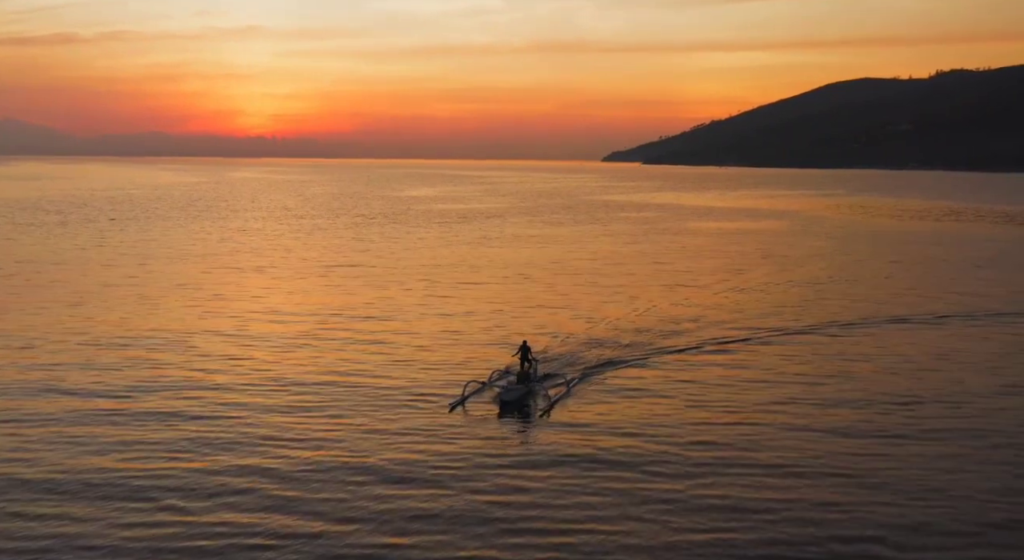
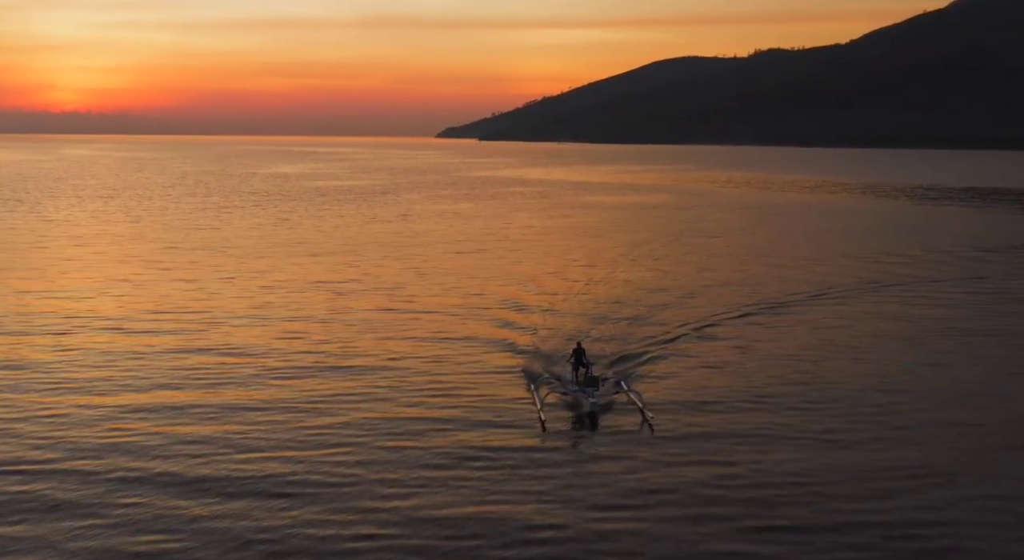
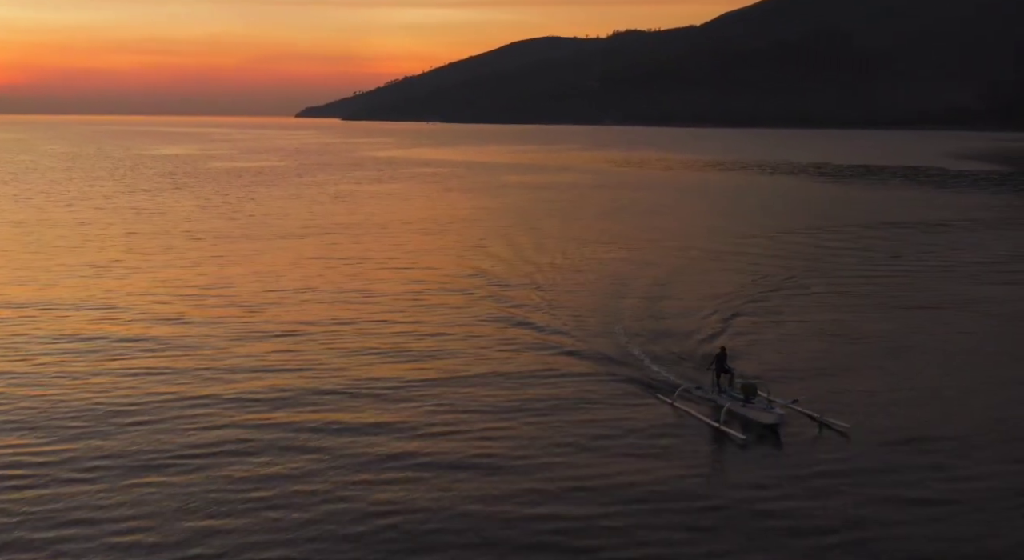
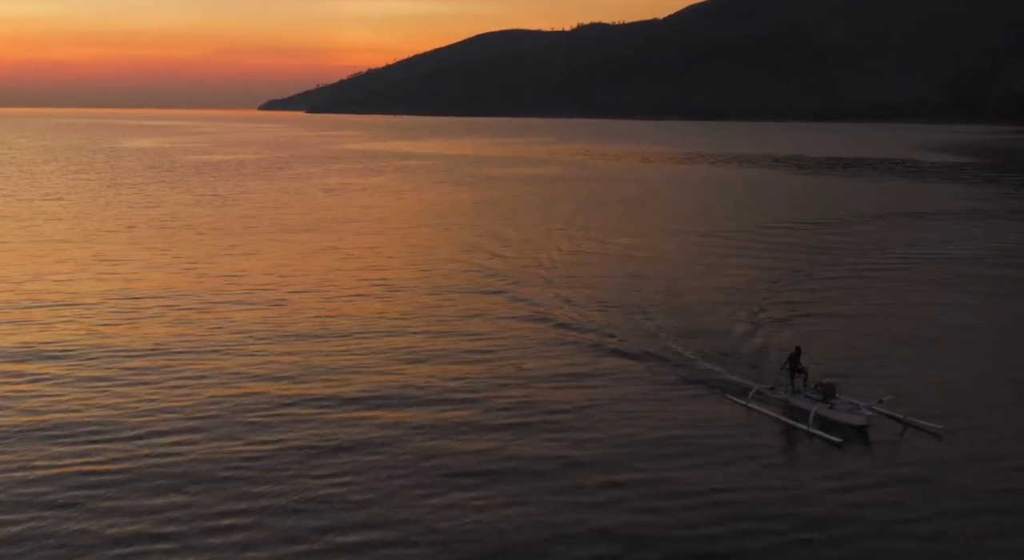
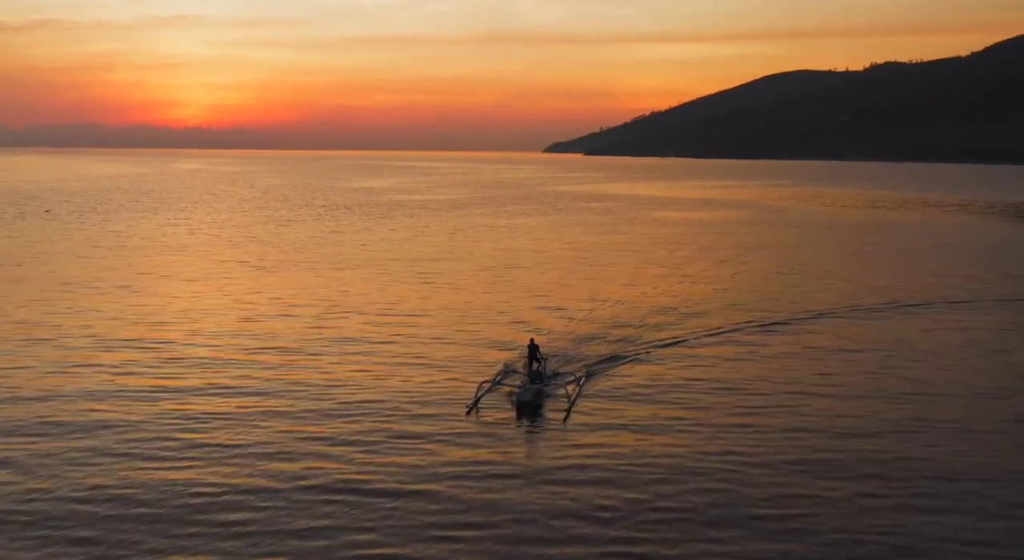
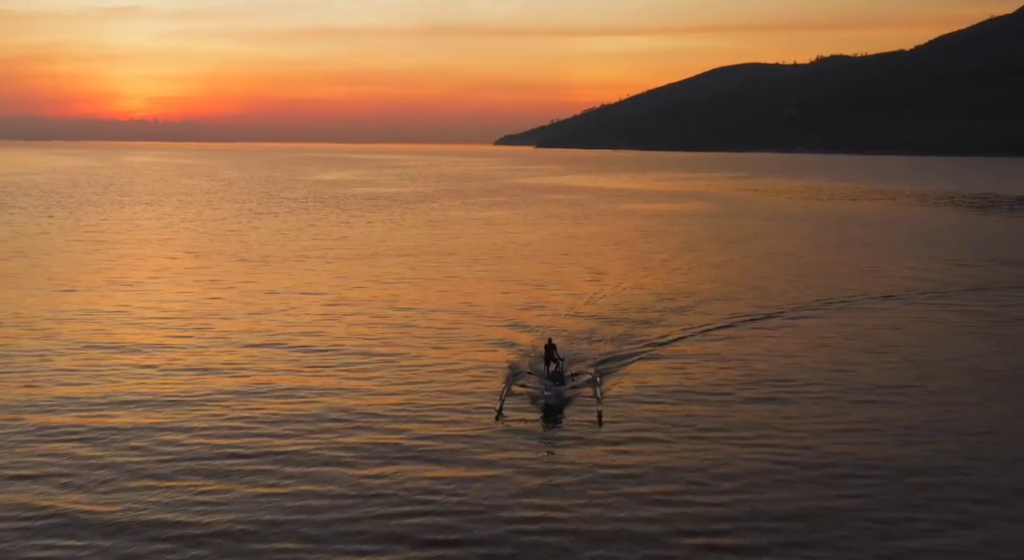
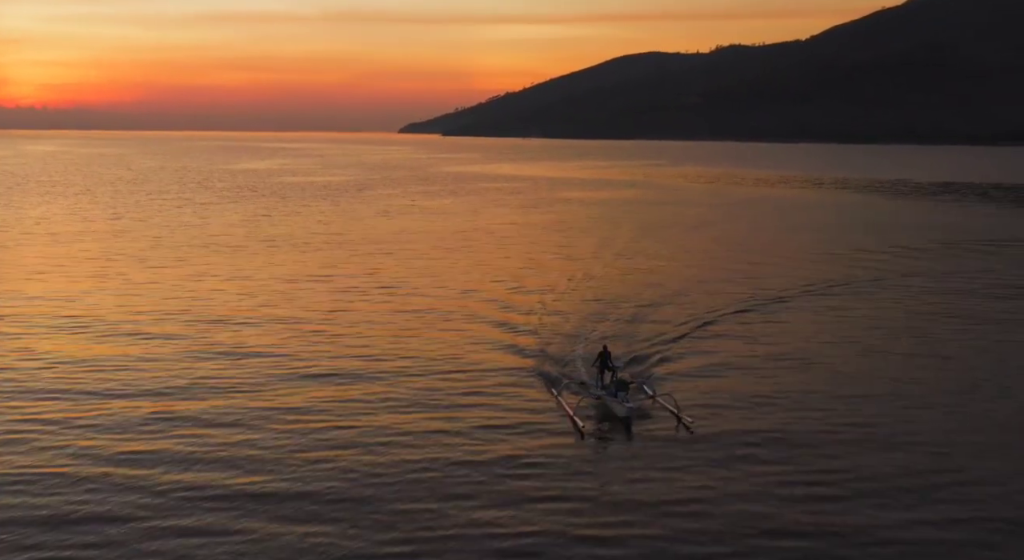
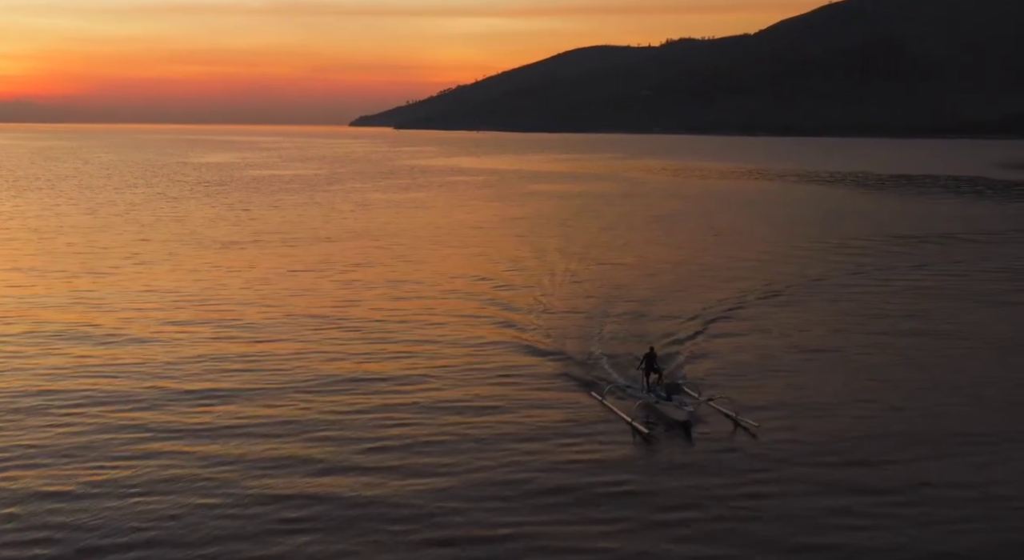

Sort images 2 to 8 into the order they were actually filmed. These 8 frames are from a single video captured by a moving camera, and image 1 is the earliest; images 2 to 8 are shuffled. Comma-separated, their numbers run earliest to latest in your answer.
5, 6, 2, 7, 8, 3, 4
